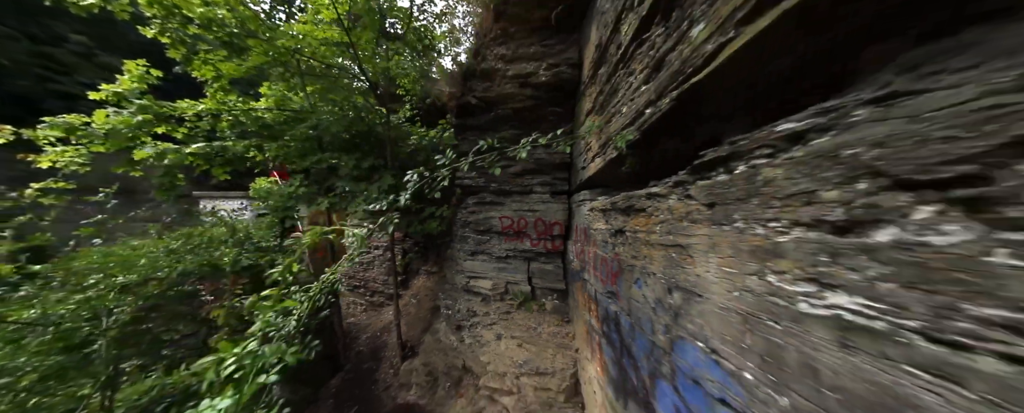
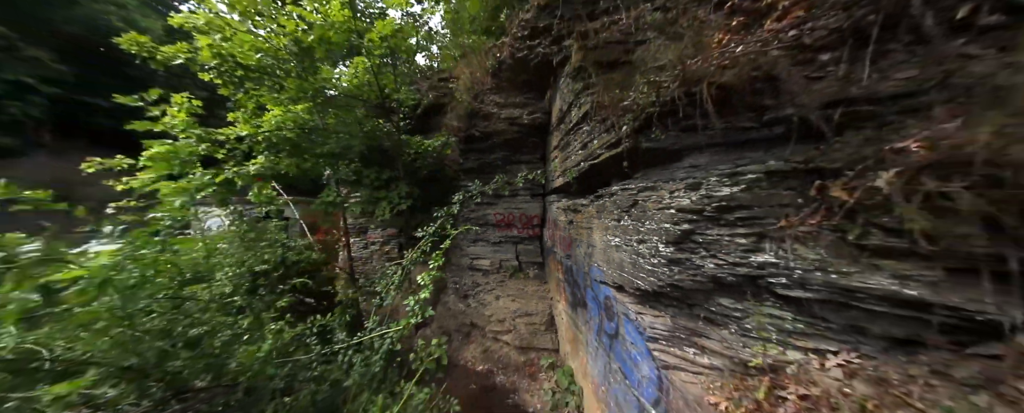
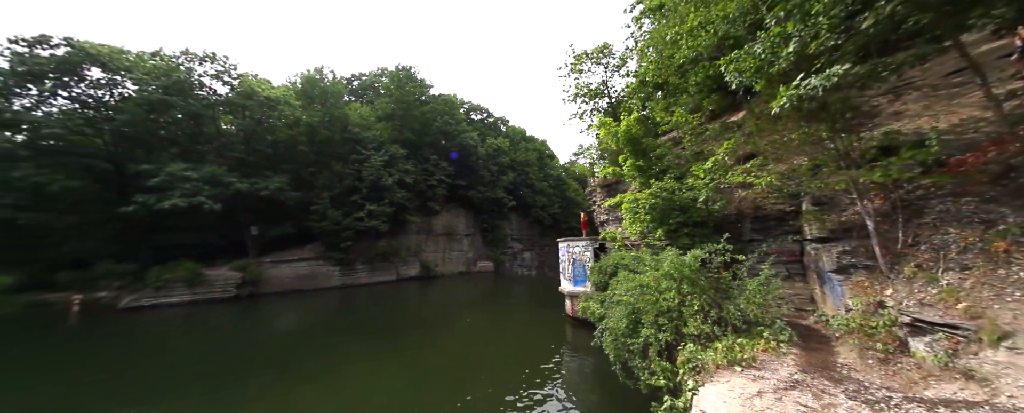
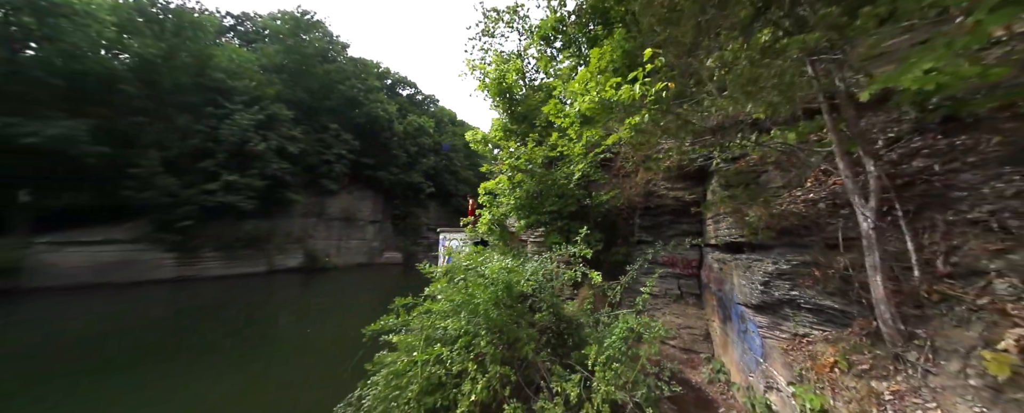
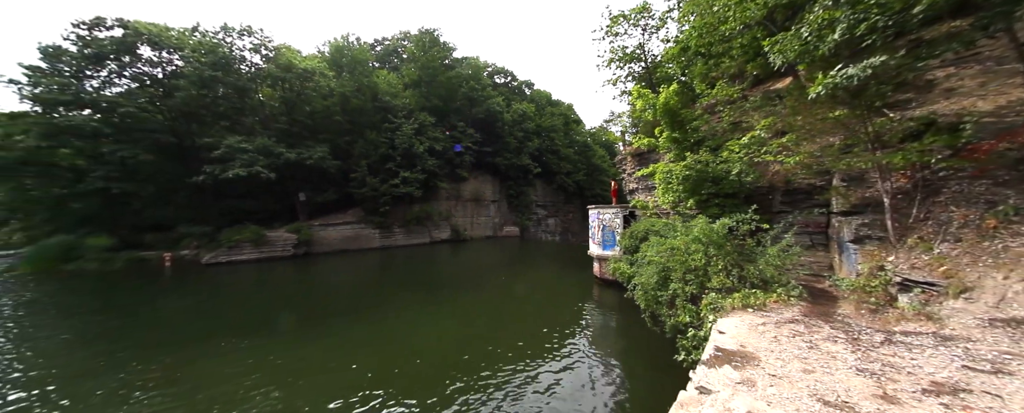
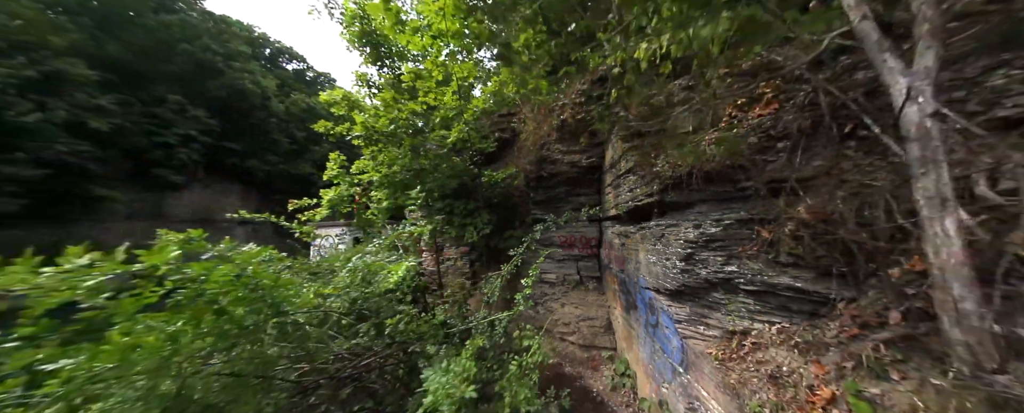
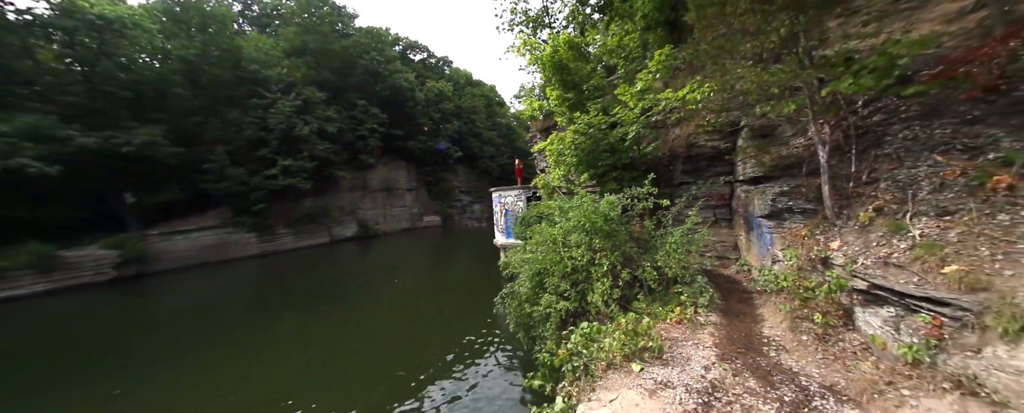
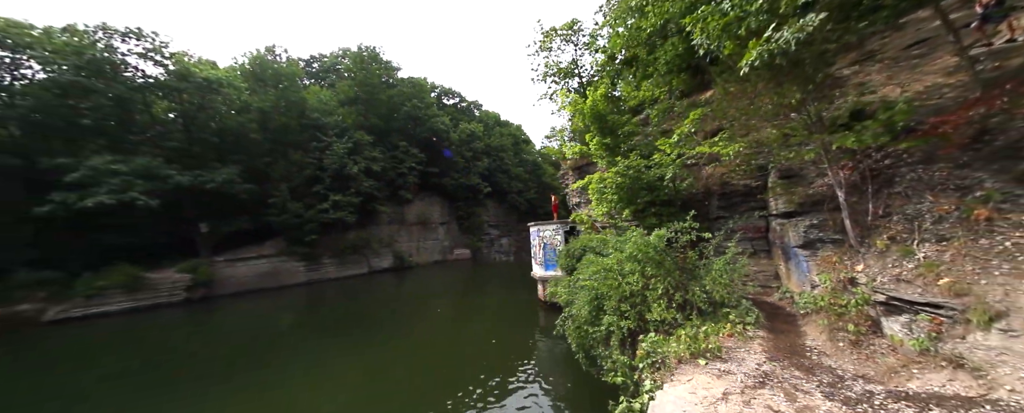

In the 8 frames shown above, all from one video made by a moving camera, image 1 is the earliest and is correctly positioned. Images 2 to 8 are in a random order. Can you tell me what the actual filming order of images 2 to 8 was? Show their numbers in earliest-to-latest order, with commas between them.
2, 6, 4, 7, 8, 3, 5
